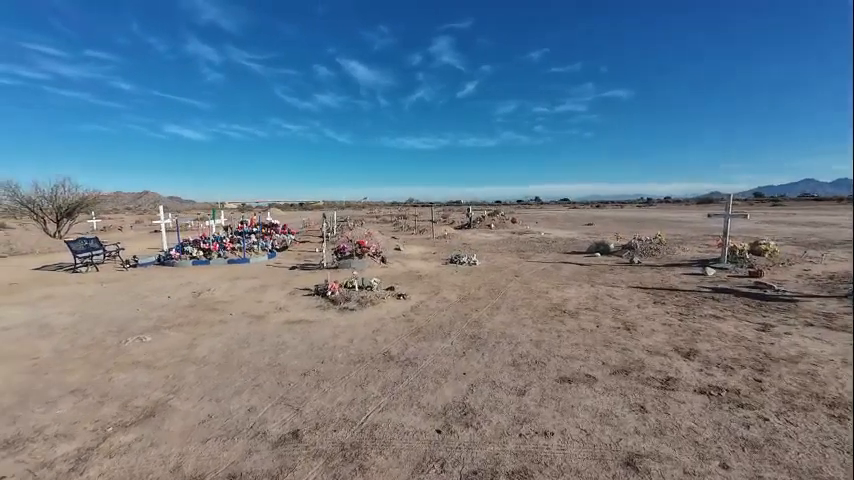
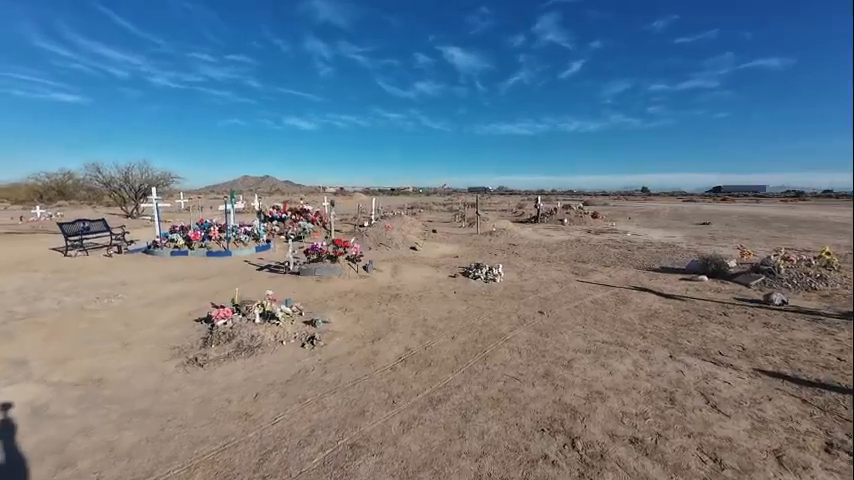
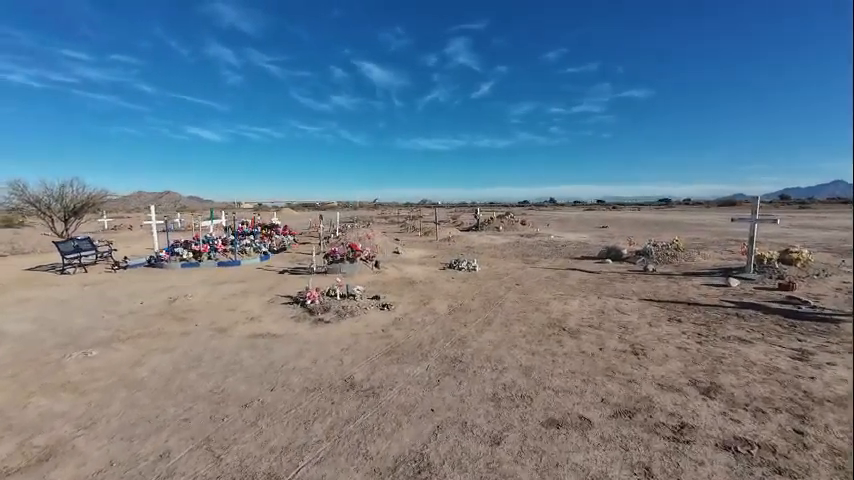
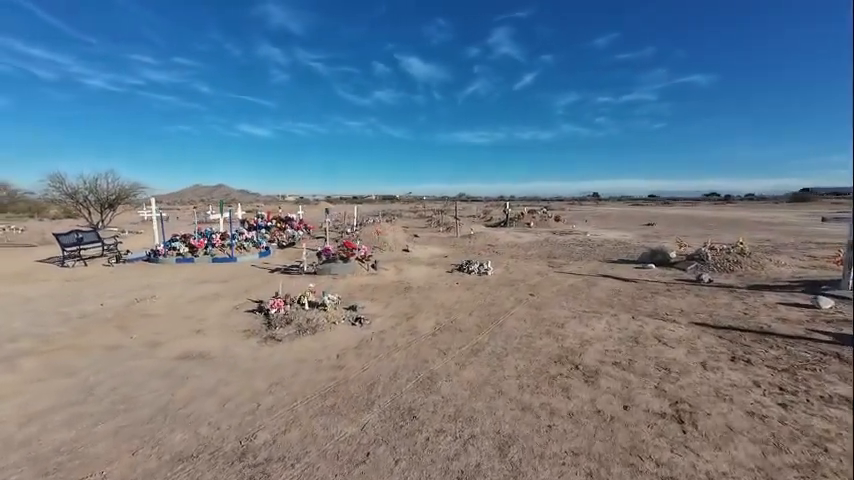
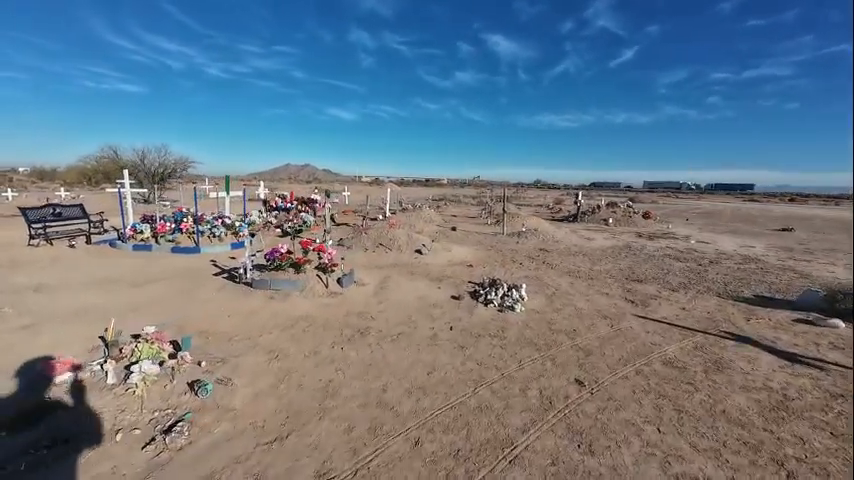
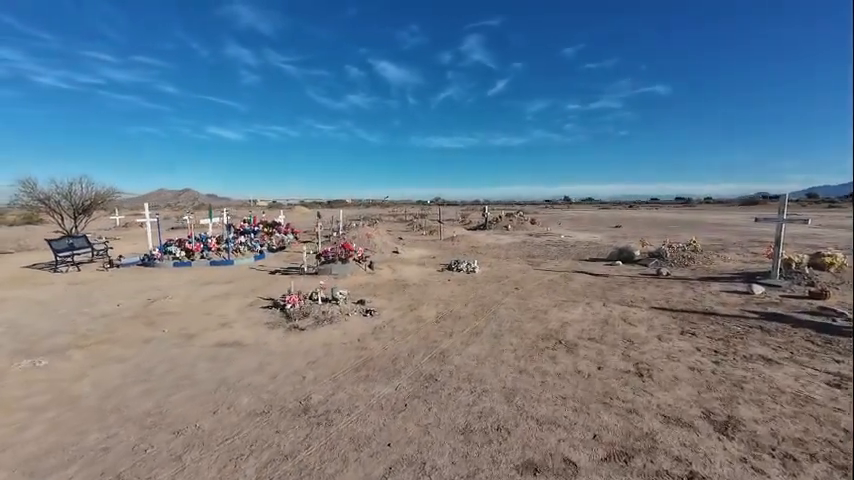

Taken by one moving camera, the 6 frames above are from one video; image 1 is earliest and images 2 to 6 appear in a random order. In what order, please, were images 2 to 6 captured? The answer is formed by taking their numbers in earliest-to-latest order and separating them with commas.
3, 6, 4, 2, 5
